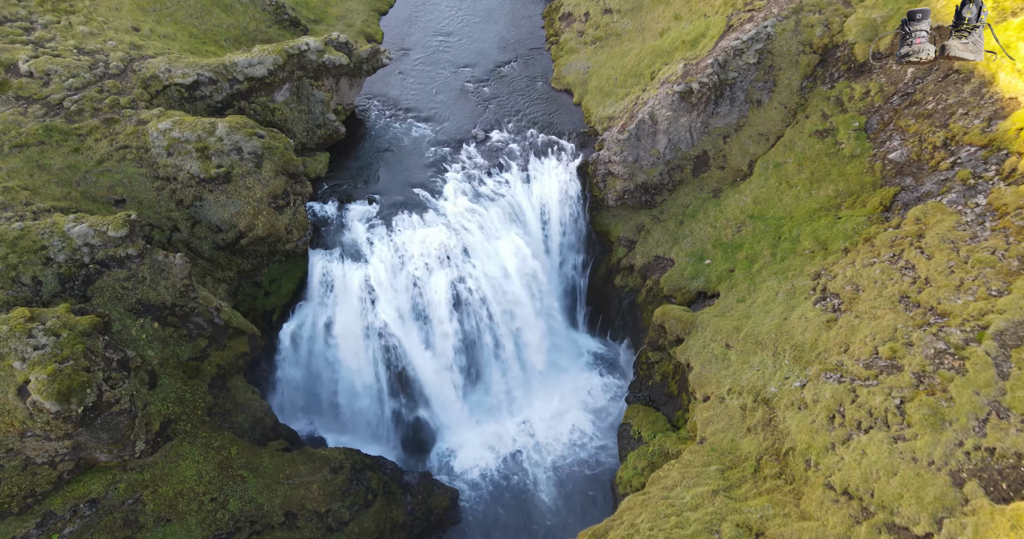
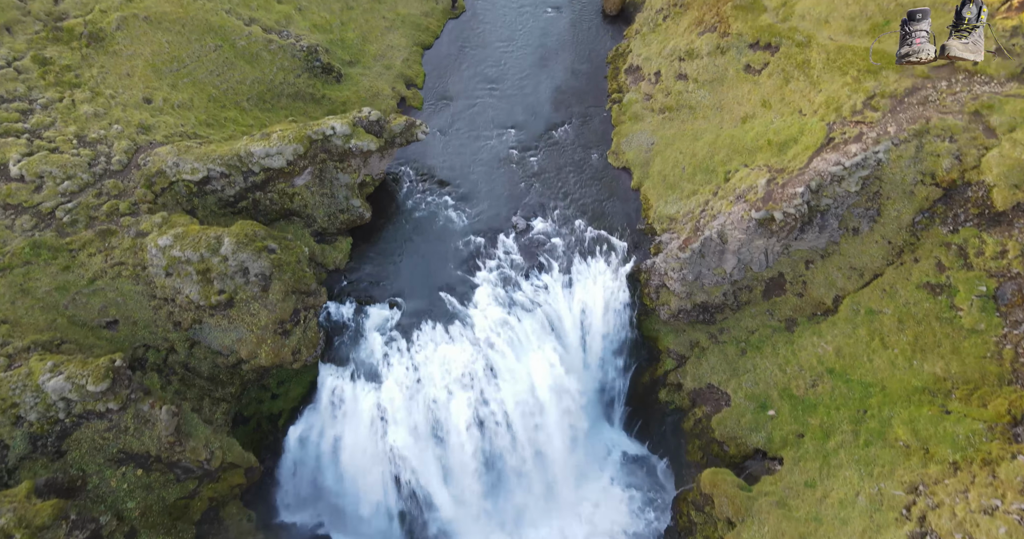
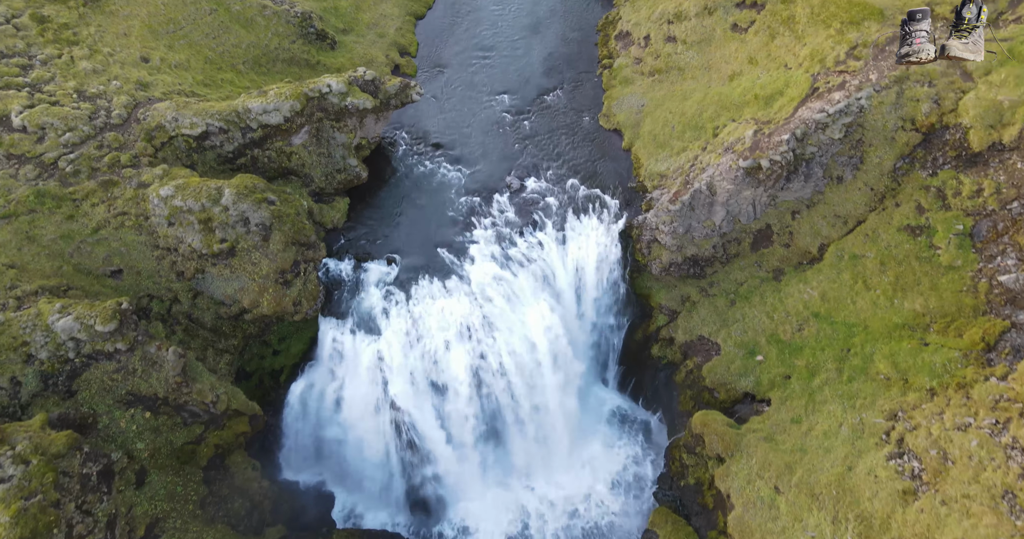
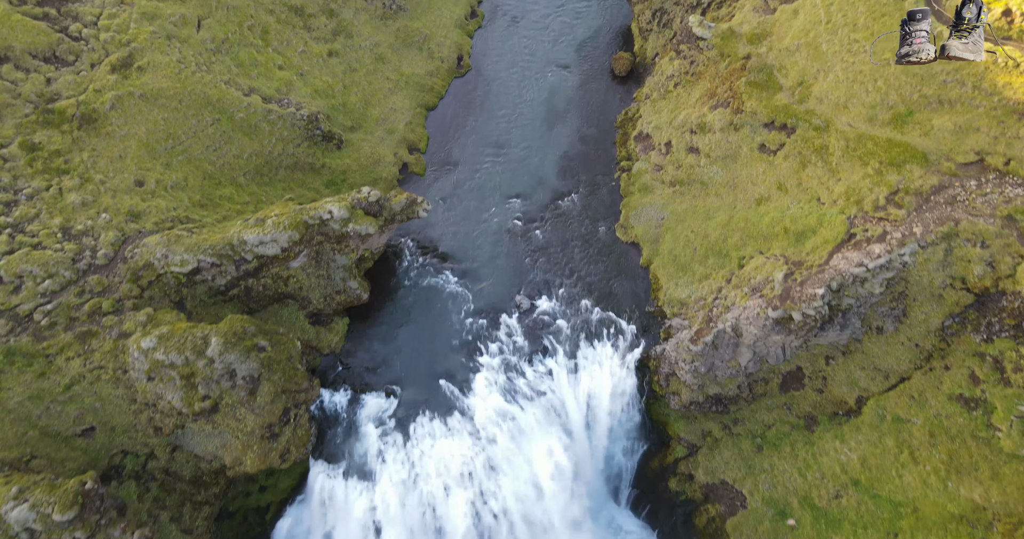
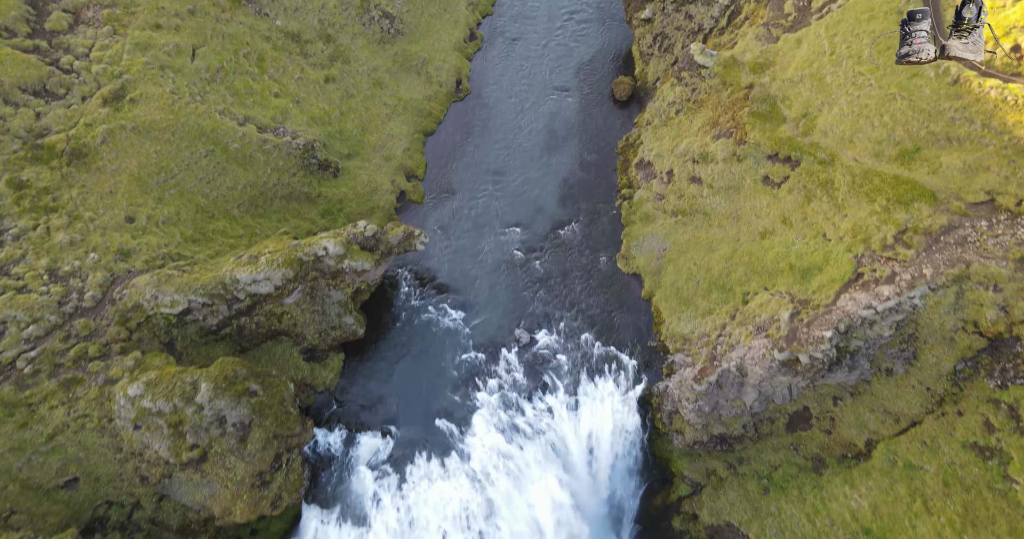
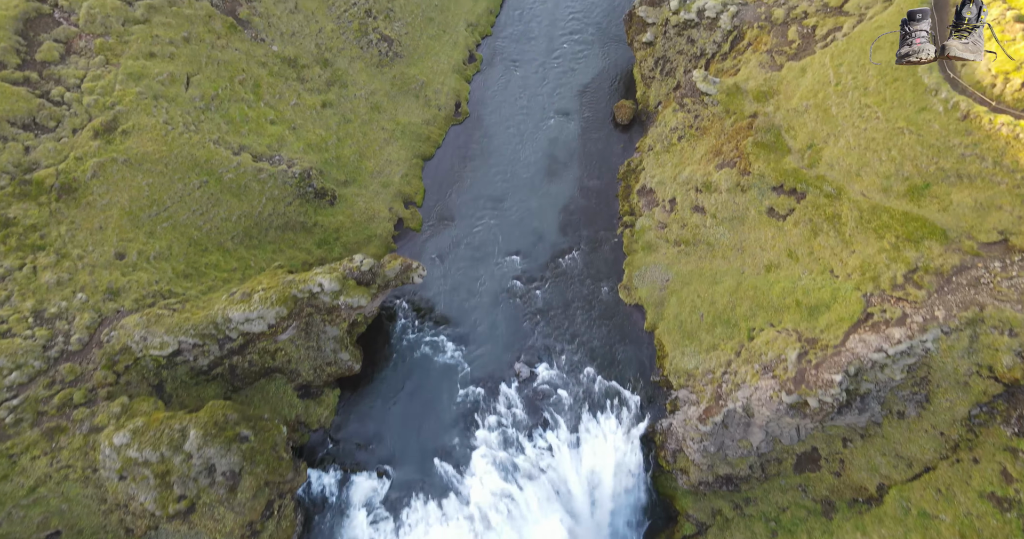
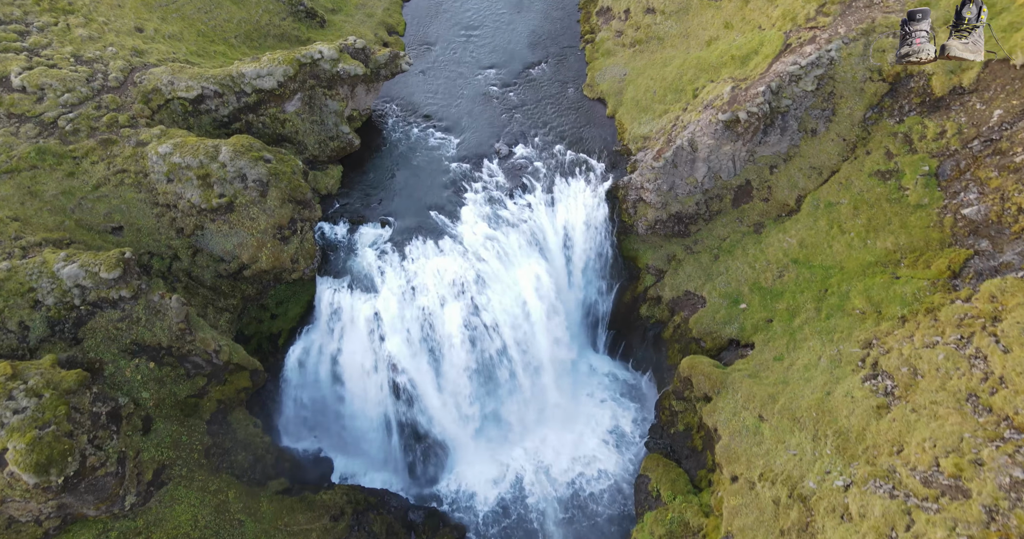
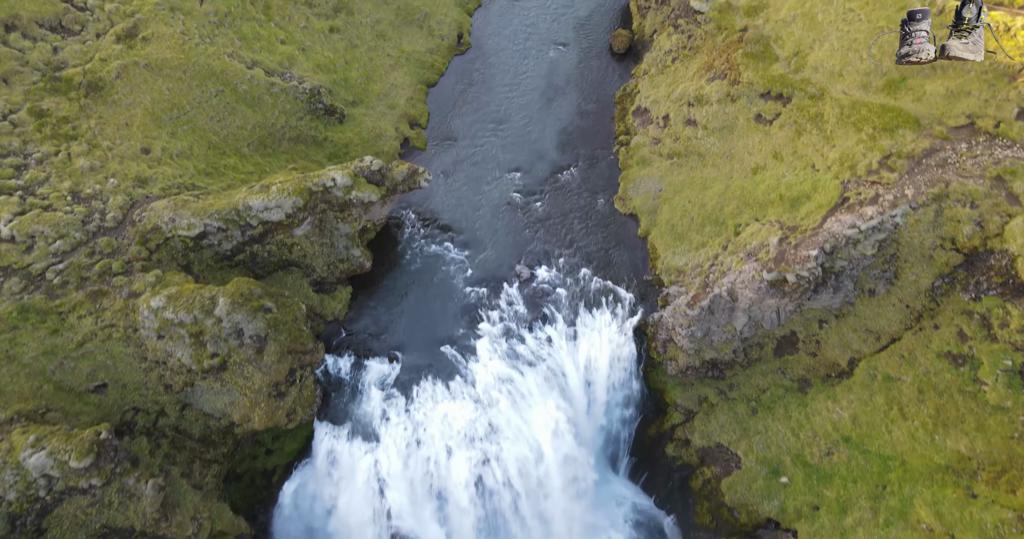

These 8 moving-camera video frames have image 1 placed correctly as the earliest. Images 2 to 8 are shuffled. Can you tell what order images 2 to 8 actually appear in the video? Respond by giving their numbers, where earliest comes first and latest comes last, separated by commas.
7, 3, 2, 8, 4, 5, 6
